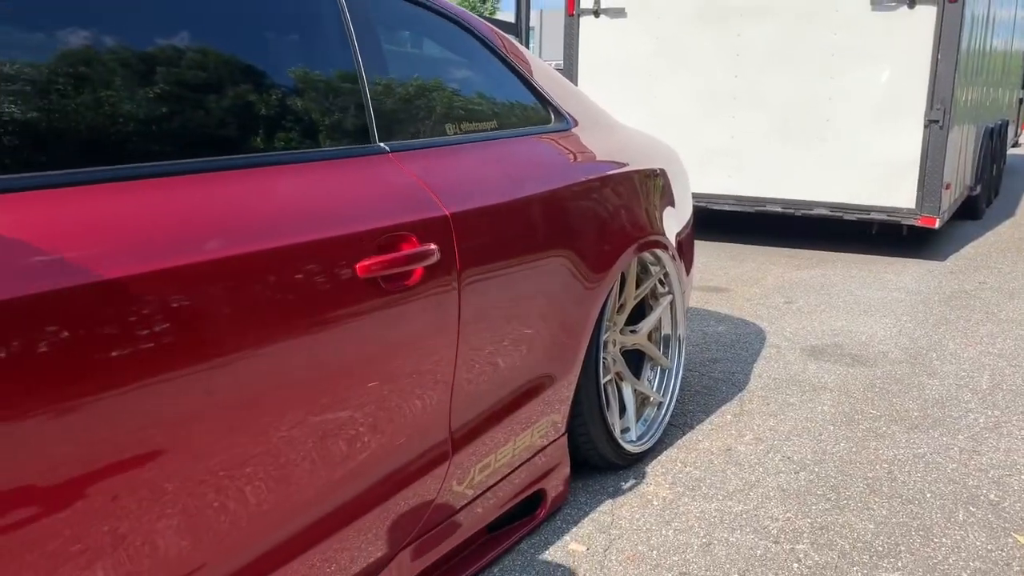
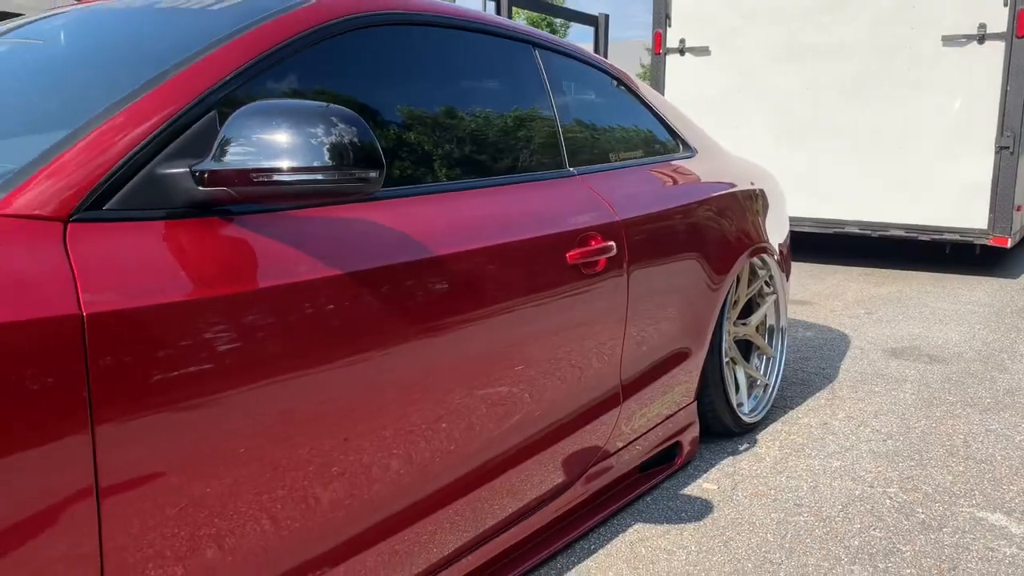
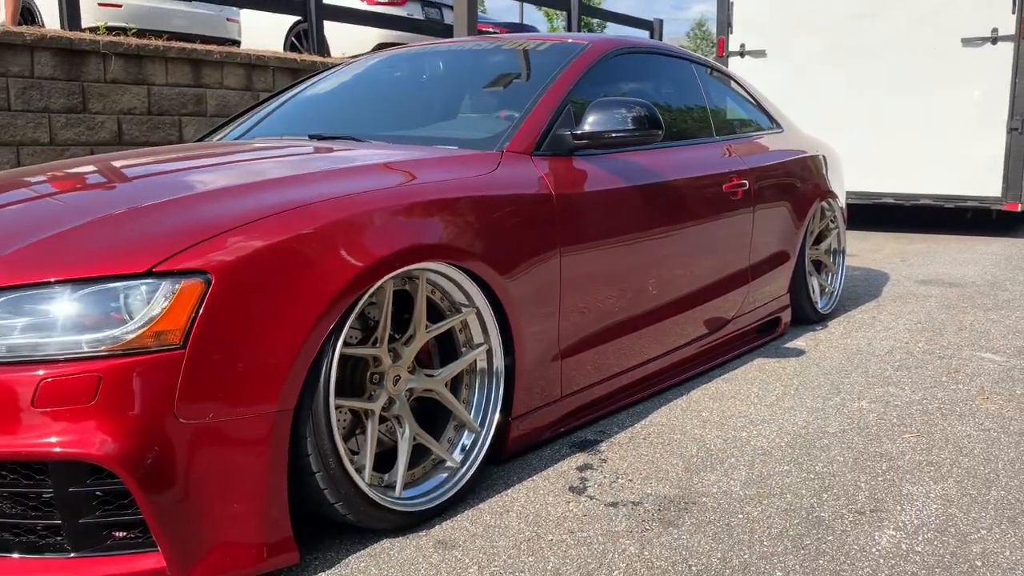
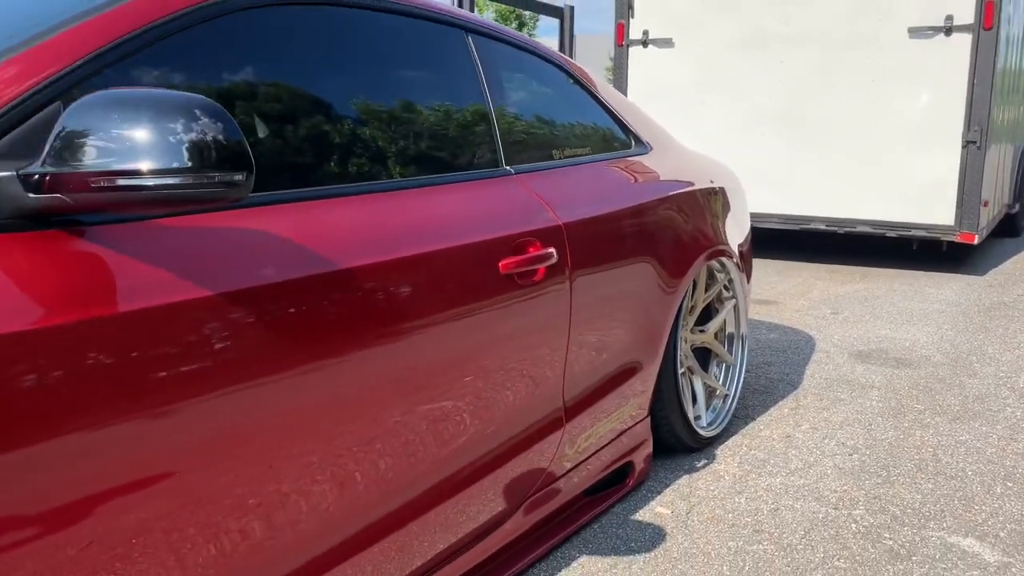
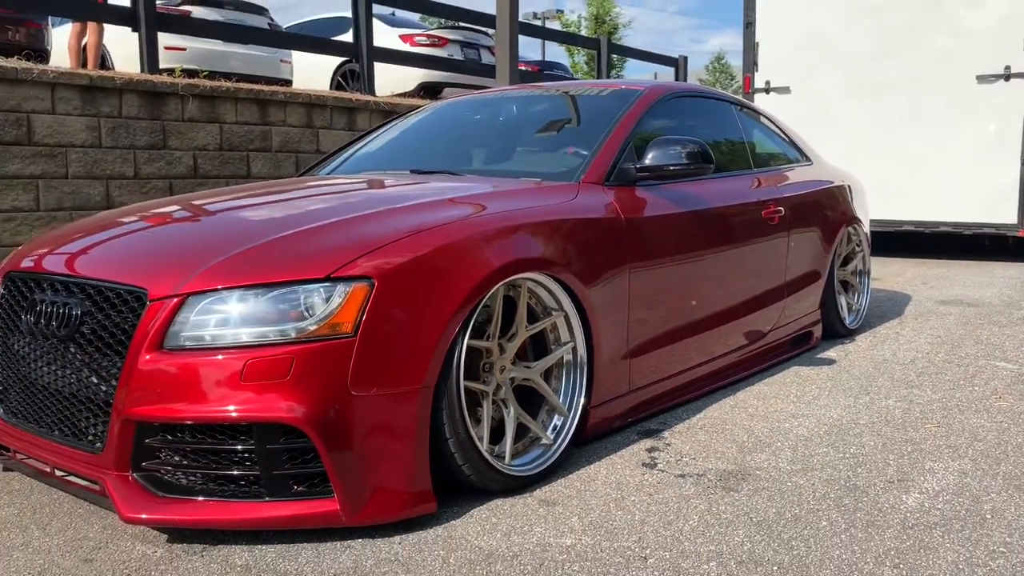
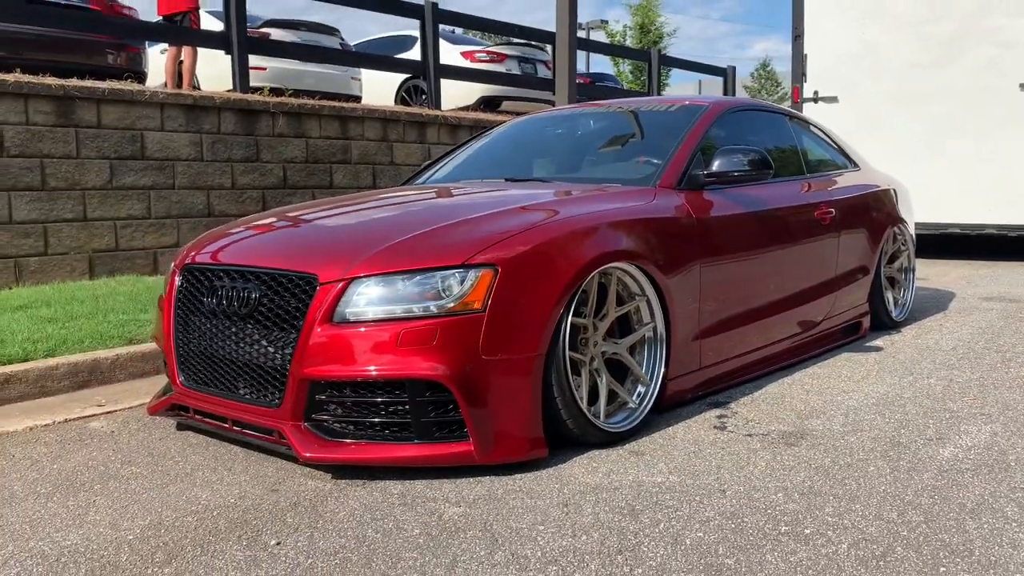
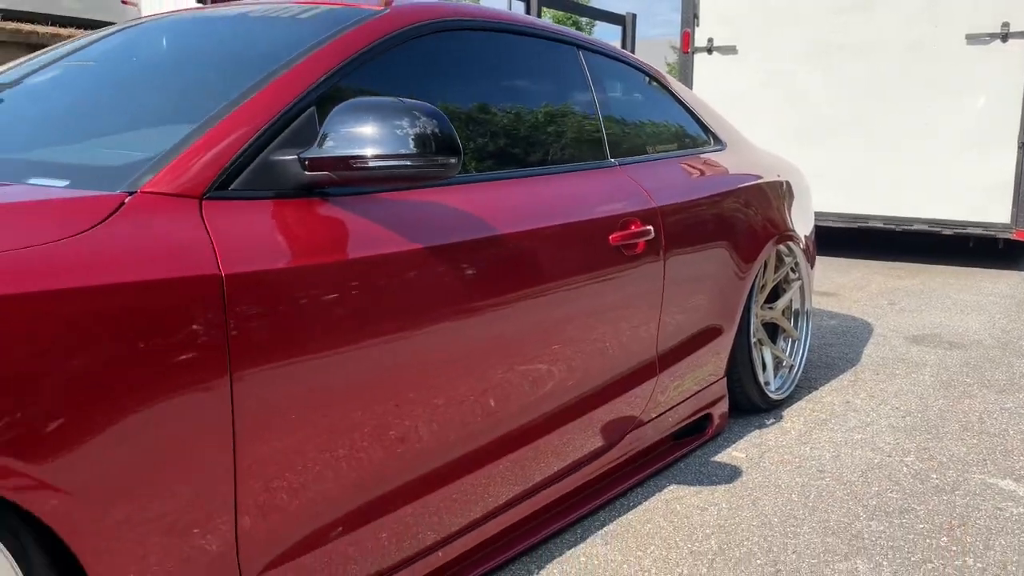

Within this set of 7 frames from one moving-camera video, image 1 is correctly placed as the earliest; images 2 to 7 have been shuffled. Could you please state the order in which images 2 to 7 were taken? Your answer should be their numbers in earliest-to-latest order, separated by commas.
4, 2, 7, 3, 5, 6
